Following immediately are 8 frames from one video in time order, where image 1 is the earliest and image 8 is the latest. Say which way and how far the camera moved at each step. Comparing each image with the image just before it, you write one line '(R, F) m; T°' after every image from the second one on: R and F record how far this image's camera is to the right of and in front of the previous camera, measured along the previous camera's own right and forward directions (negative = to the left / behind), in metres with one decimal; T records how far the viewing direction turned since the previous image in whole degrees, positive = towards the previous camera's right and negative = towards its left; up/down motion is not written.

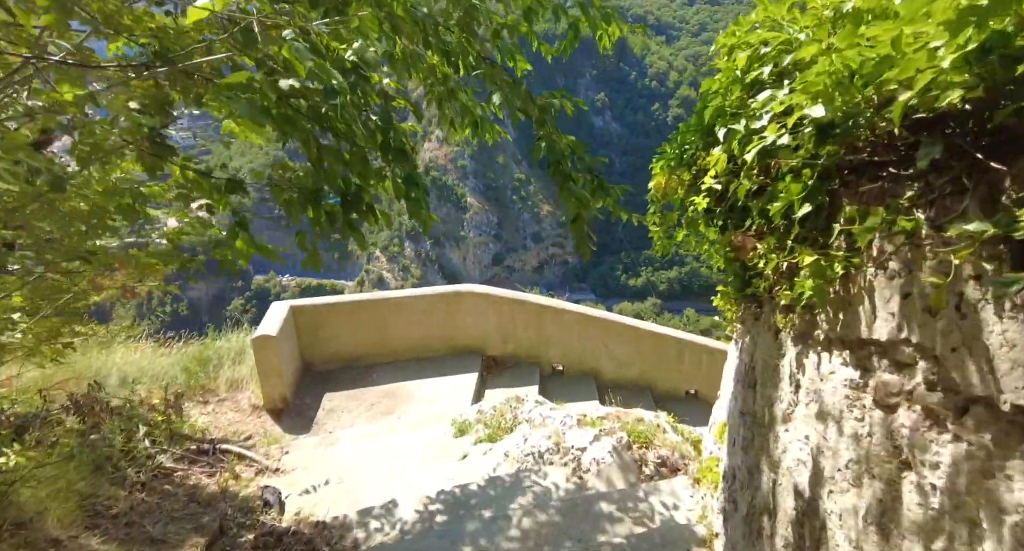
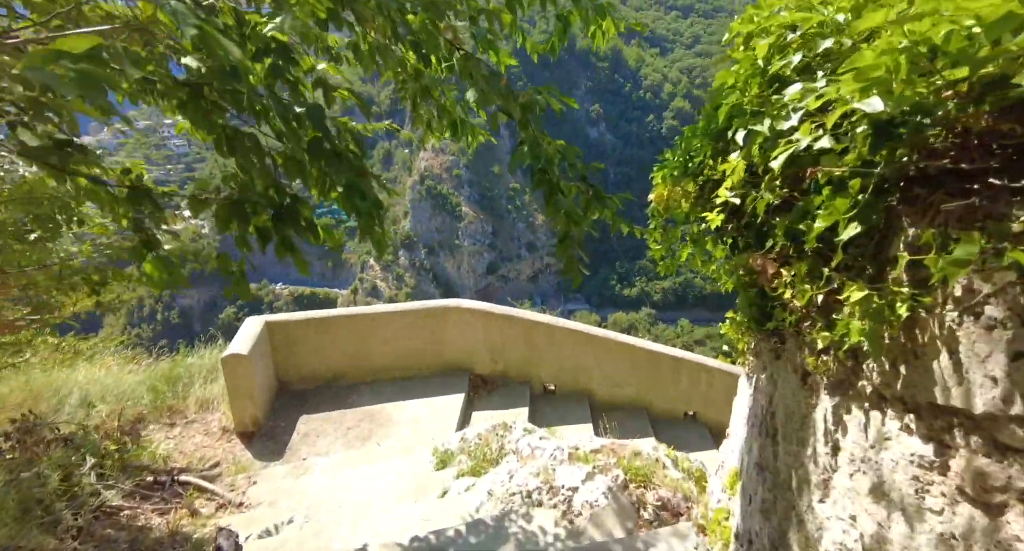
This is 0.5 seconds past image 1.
(0.0, +0.3) m; +1°
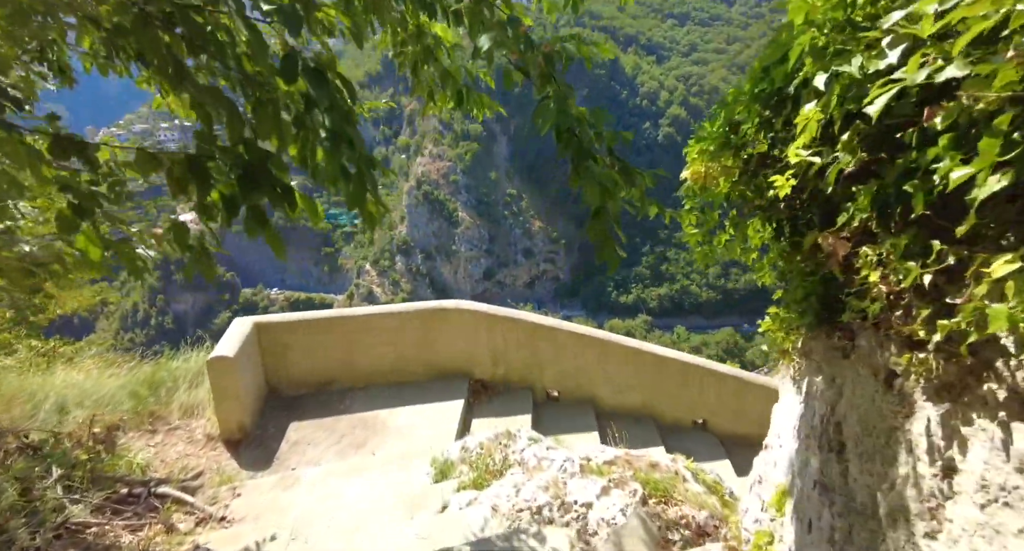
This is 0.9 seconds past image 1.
(0.0, +0.2) m; 0°
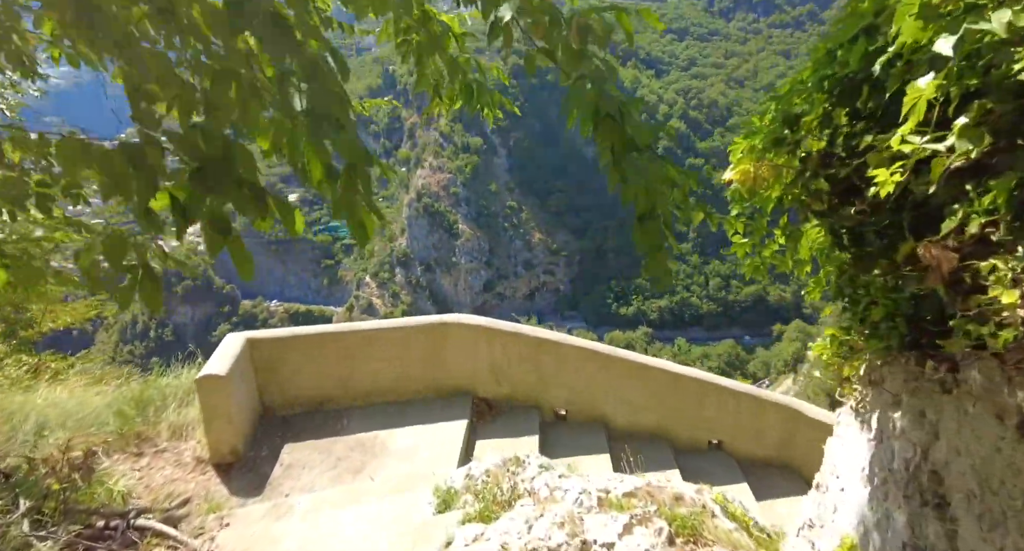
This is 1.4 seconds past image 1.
(0.0, +0.2) m; 0°
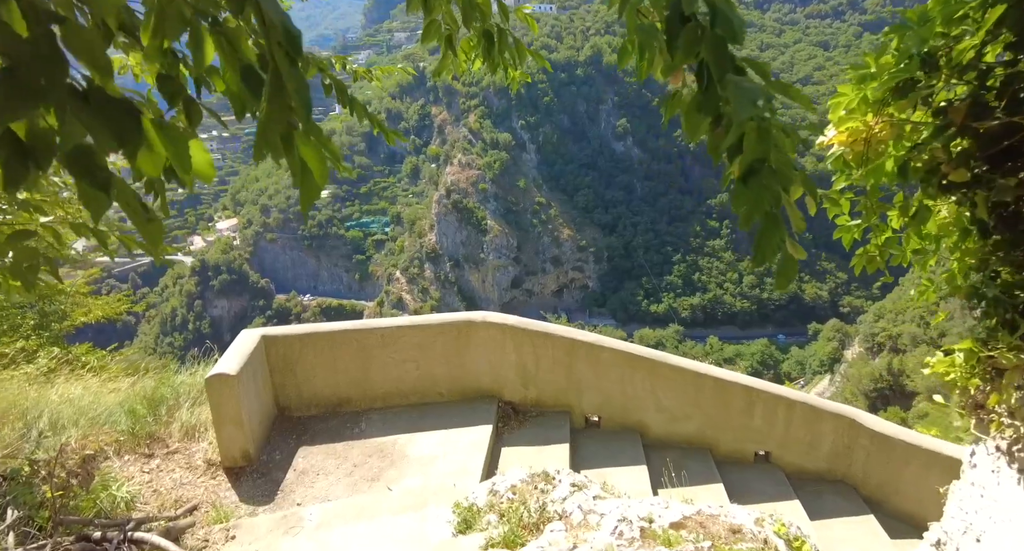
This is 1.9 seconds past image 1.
(0.0, +0.3) m; -3°
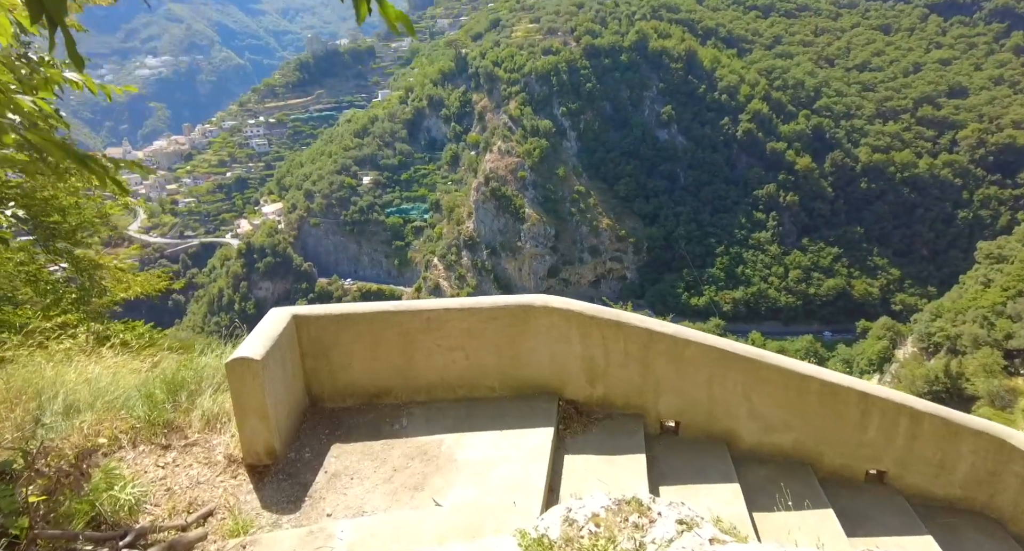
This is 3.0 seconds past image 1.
(-0.2, +0.6) m; -3°
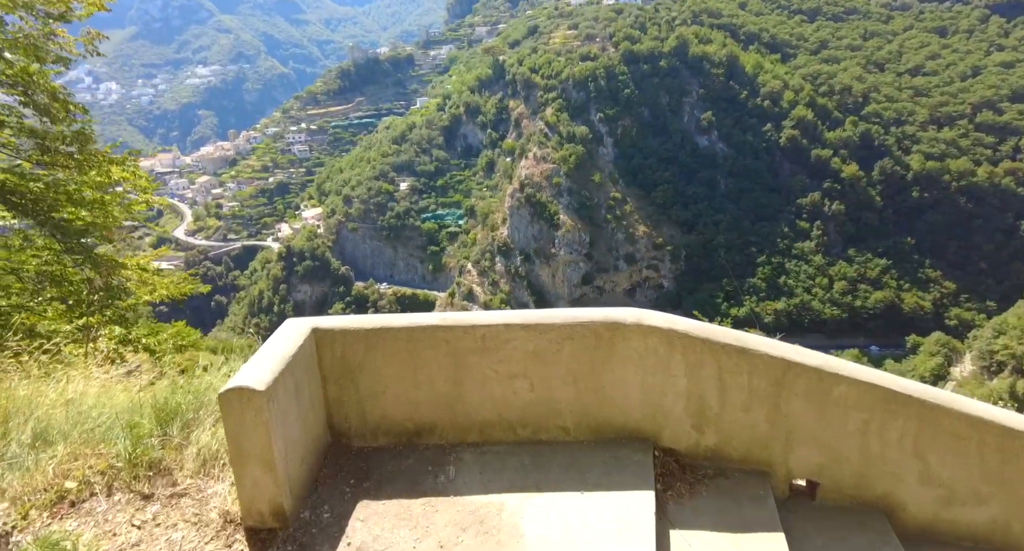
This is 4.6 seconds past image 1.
(-0.2, +0.8) m; -3°
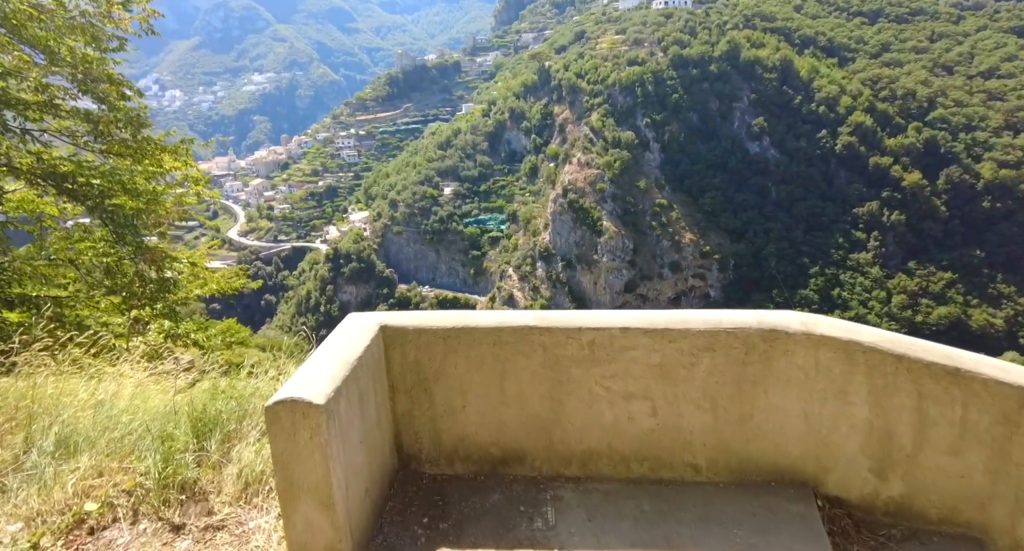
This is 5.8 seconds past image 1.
(-0.3, +0.6) m; -4°
